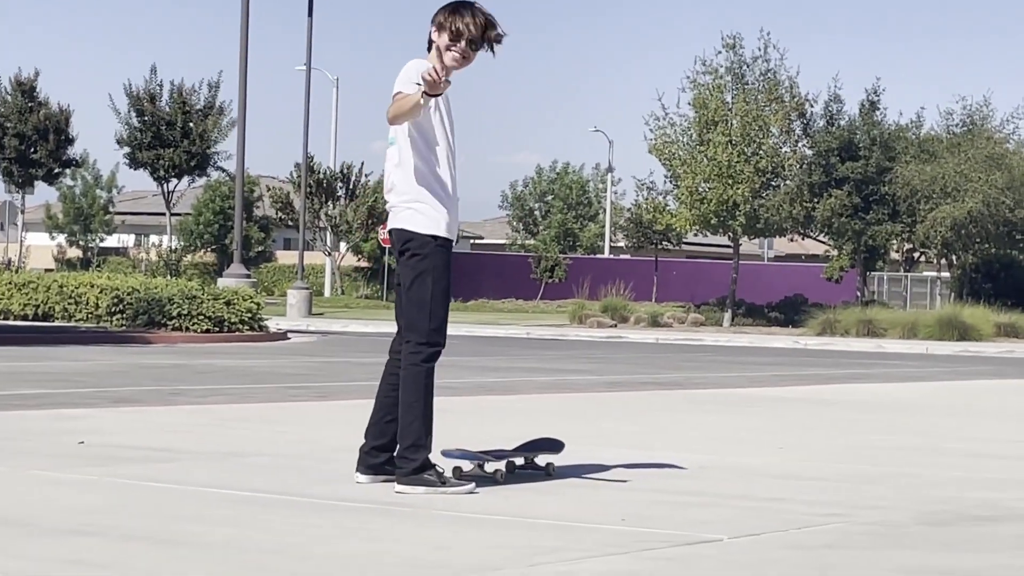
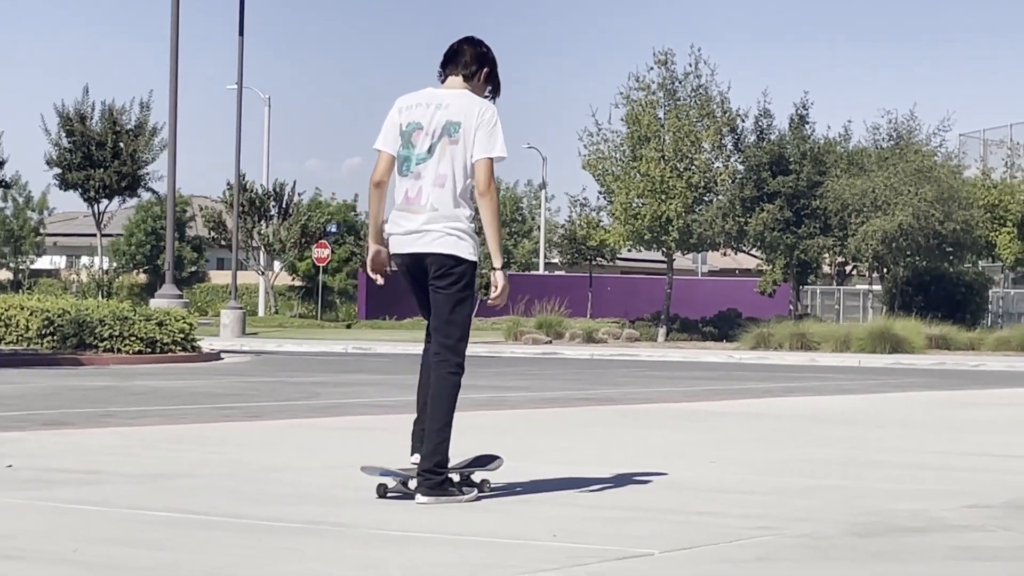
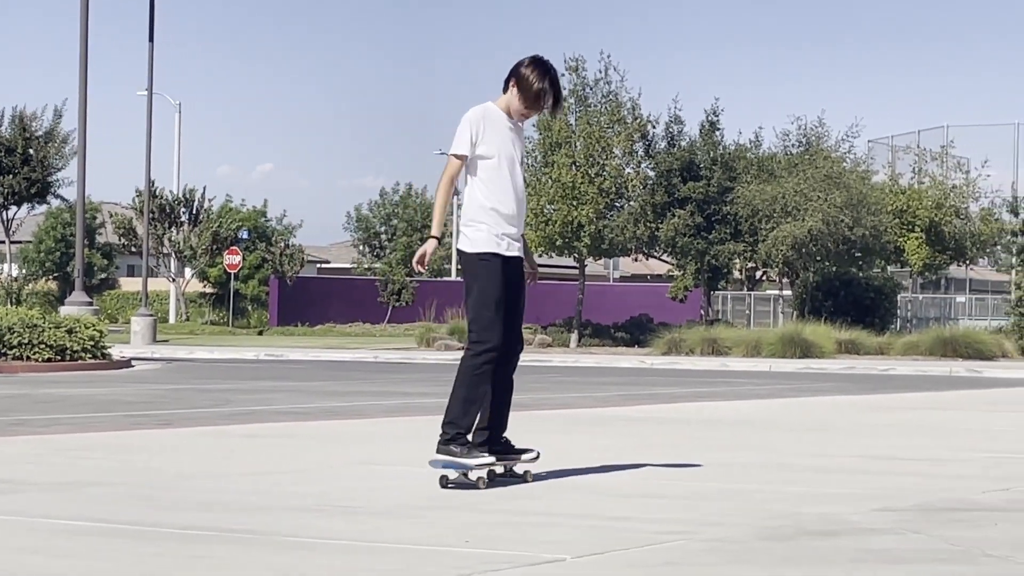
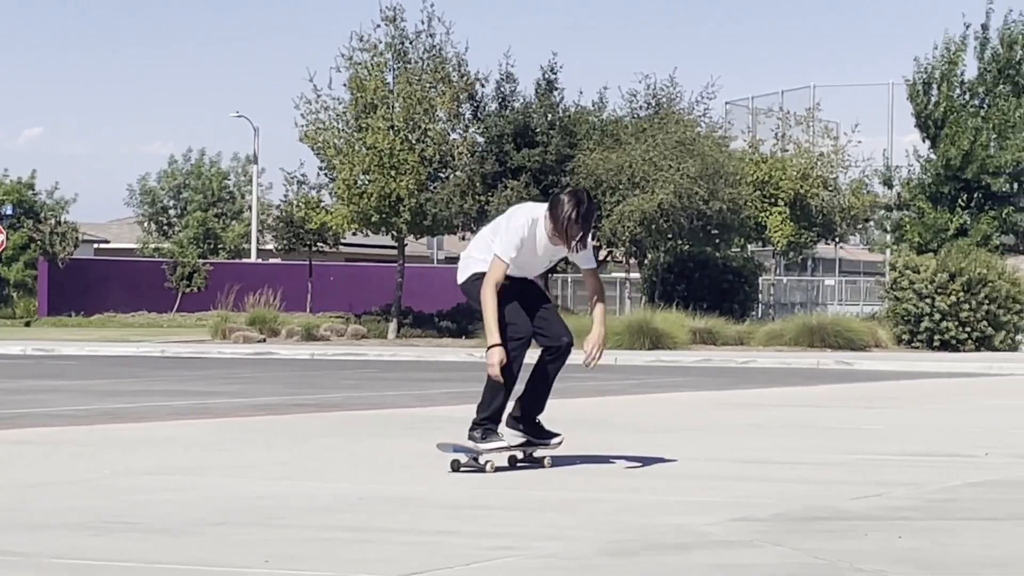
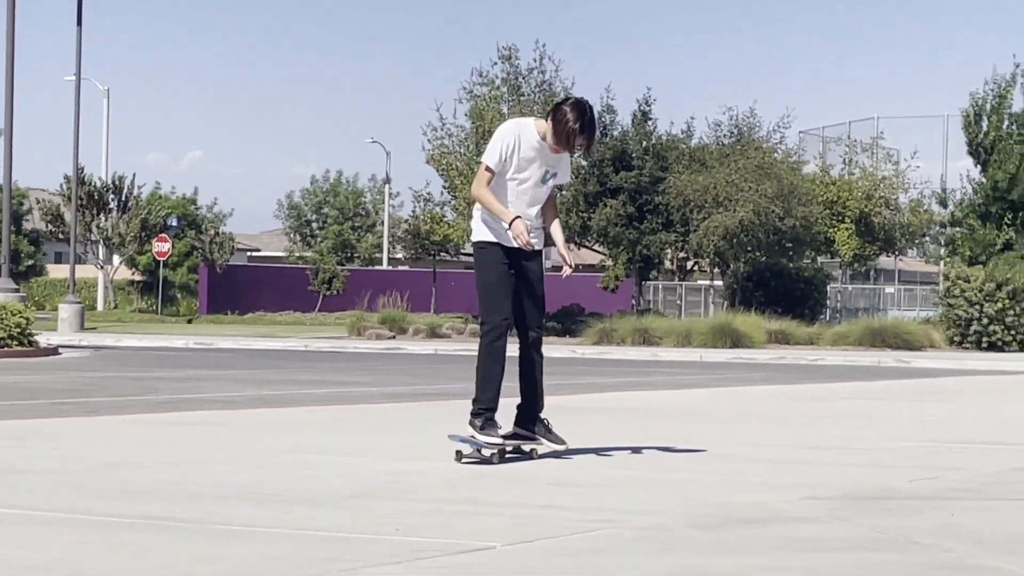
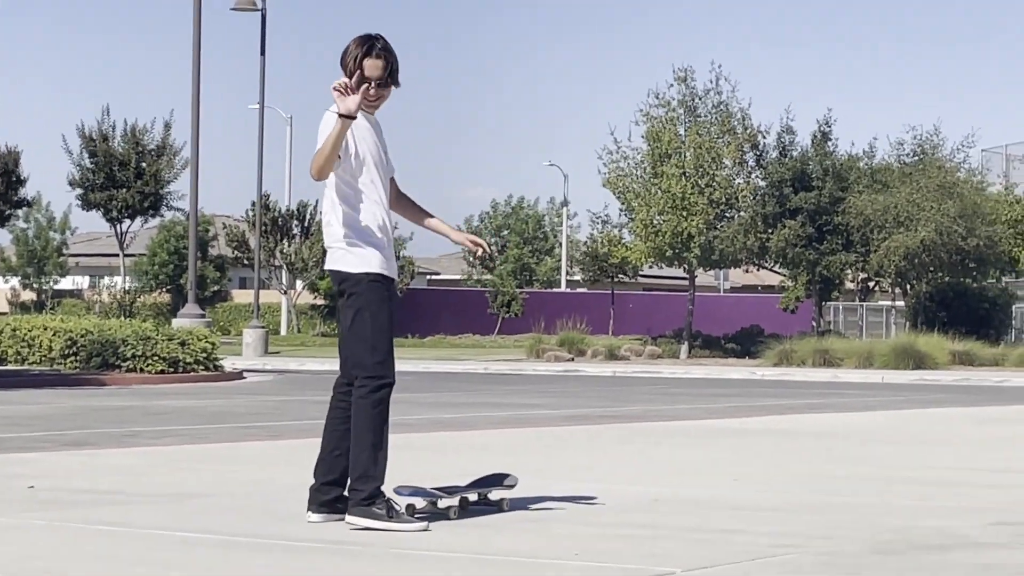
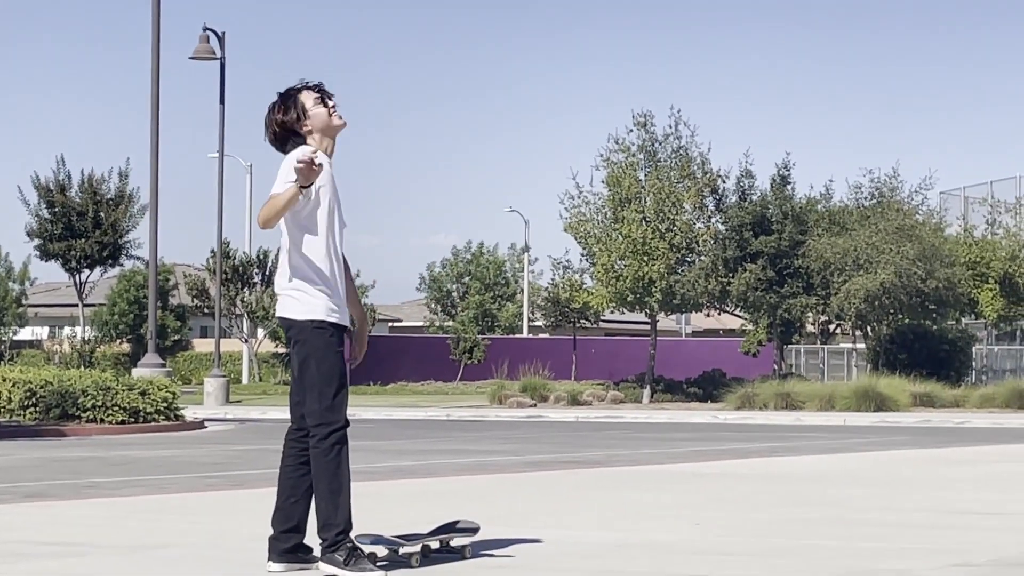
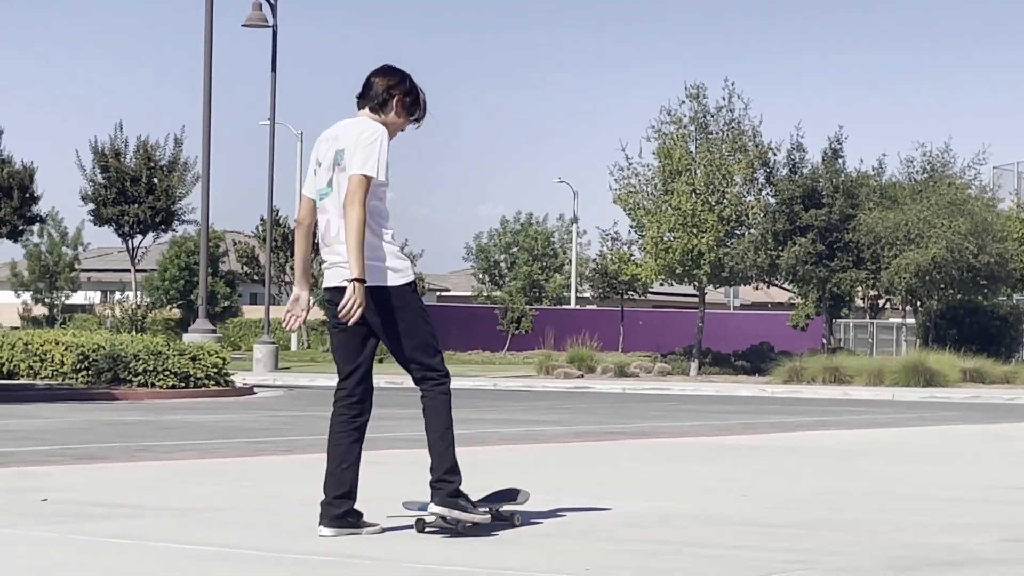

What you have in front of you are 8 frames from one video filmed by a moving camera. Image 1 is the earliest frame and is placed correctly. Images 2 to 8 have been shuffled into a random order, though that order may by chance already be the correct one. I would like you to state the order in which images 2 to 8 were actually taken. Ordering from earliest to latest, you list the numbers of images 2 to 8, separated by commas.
6, 7, 8, 2, 3, 5, 4
